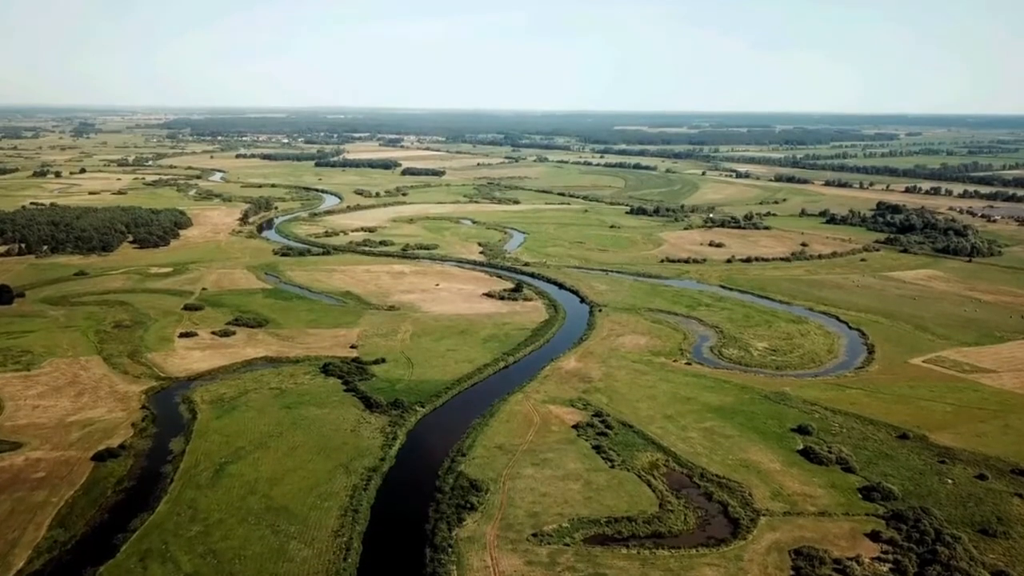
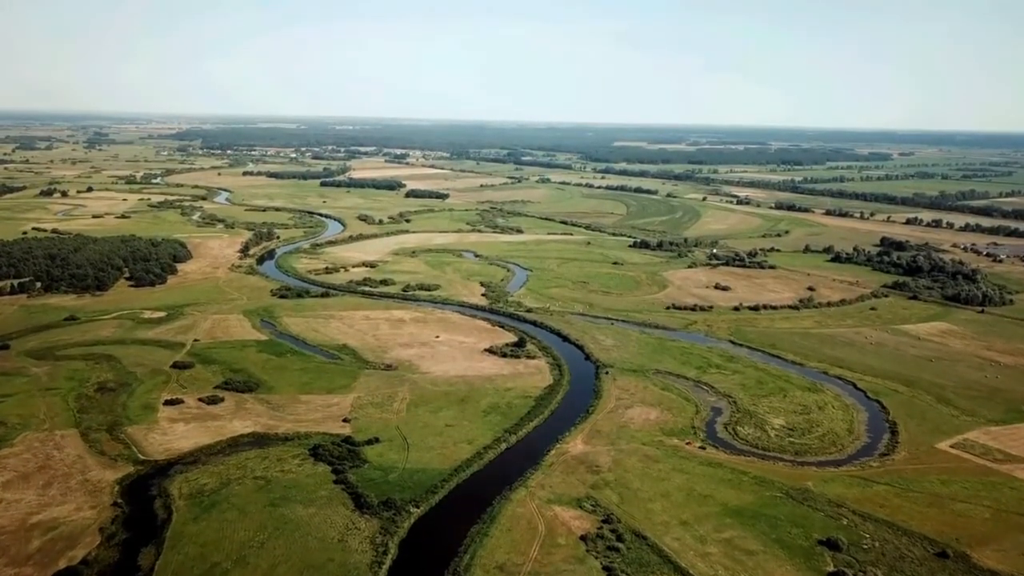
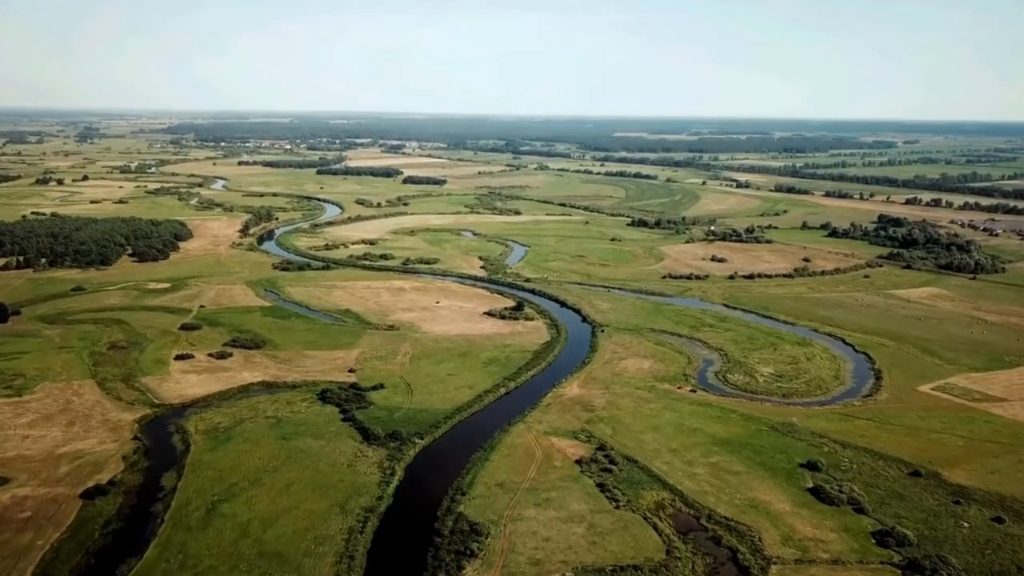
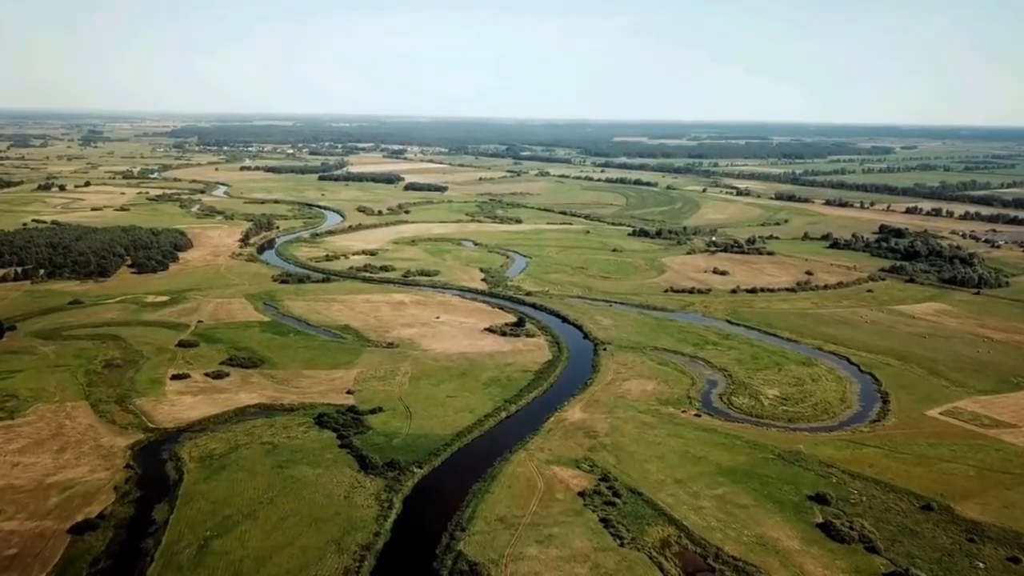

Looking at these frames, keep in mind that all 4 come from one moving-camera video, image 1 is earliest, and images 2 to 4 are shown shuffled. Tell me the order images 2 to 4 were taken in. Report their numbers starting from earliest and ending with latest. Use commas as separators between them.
3, 4, 2
